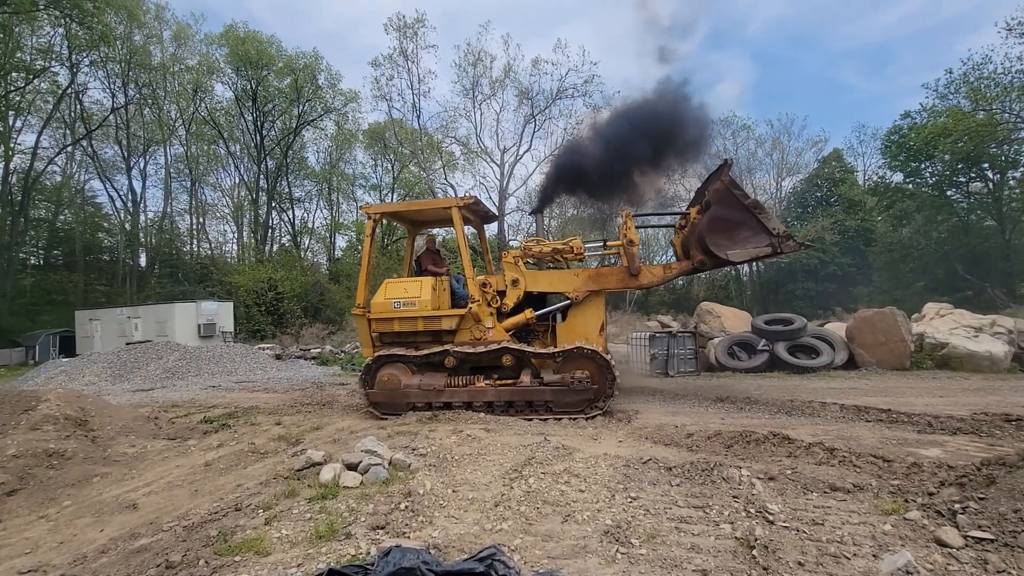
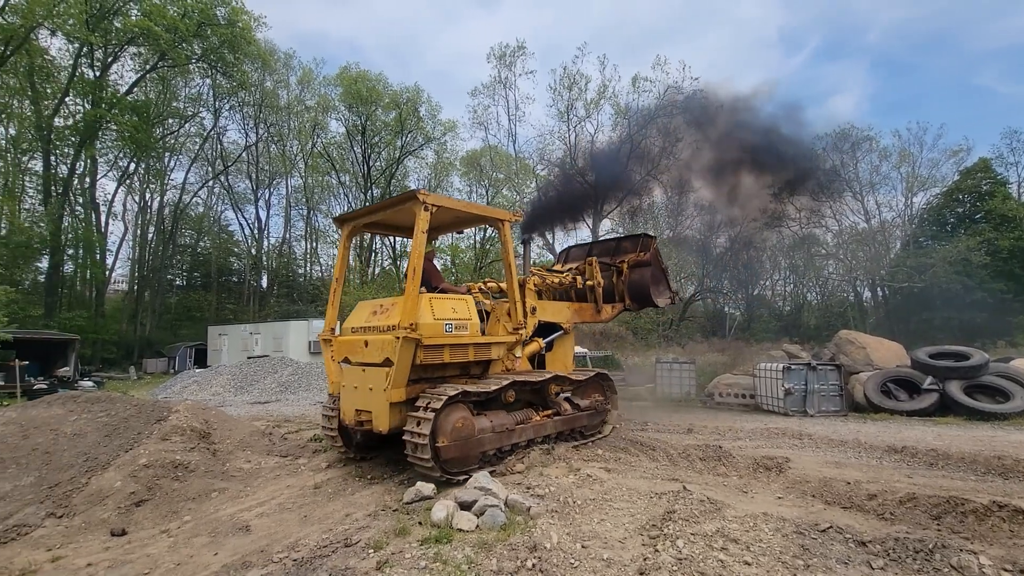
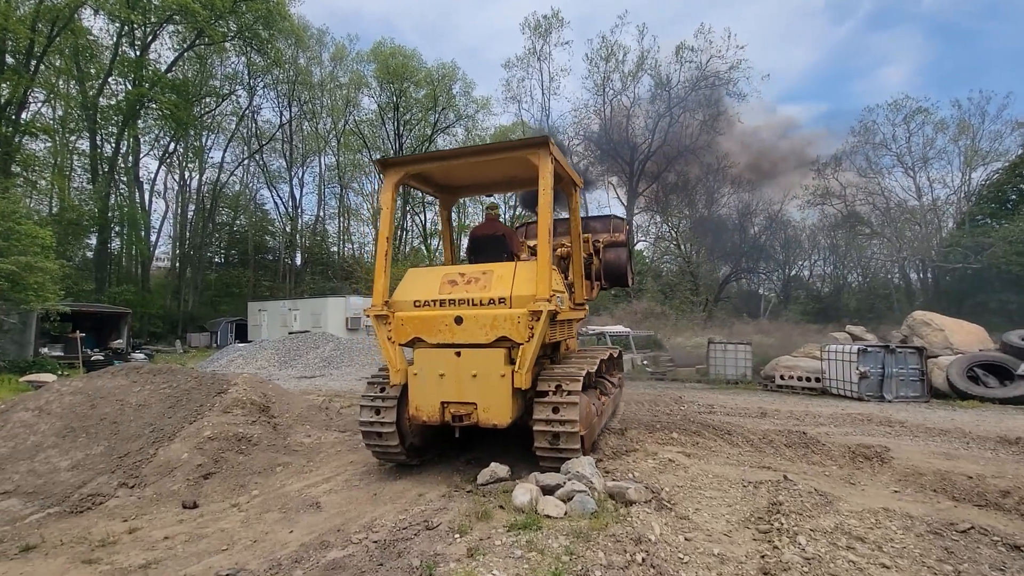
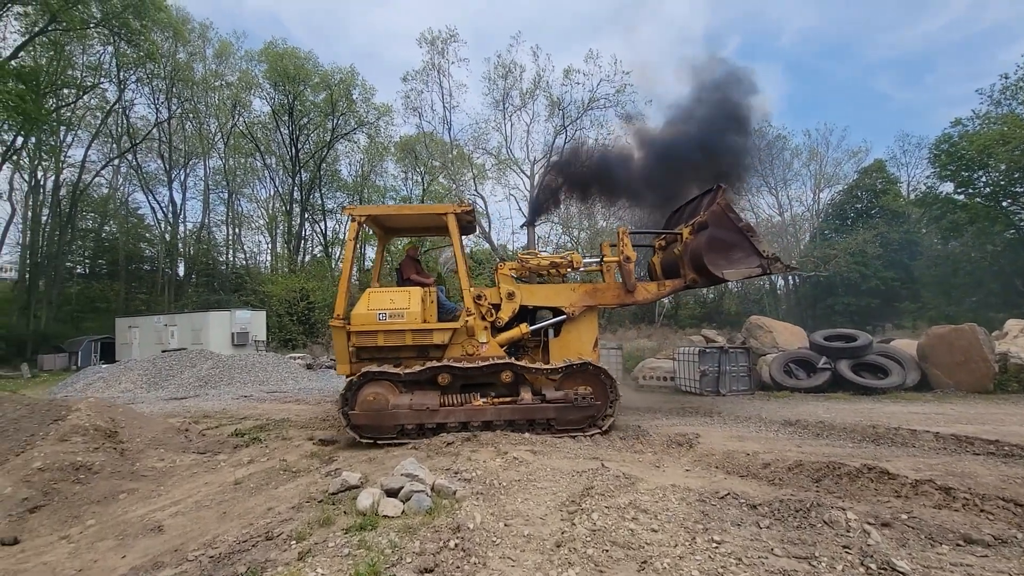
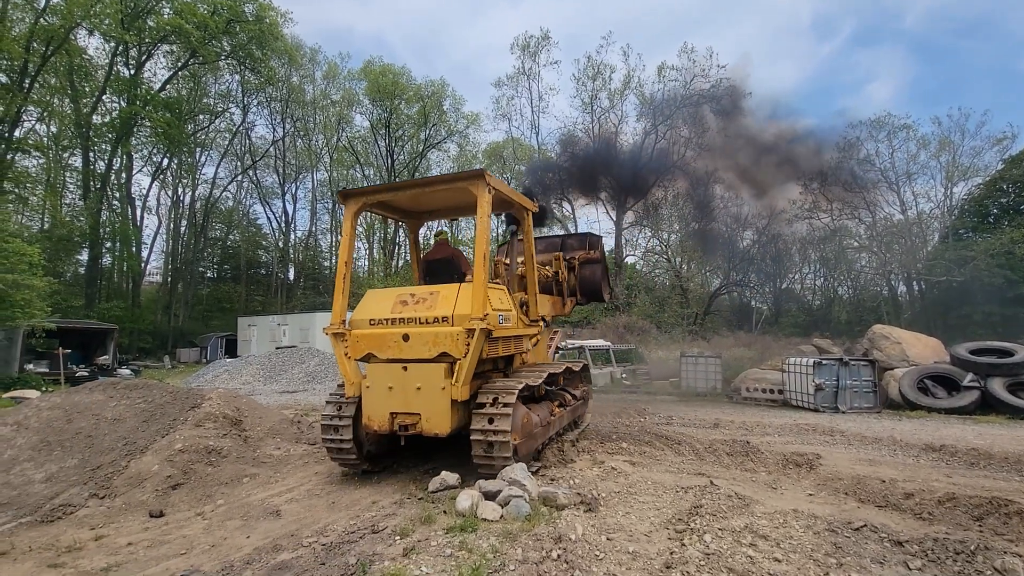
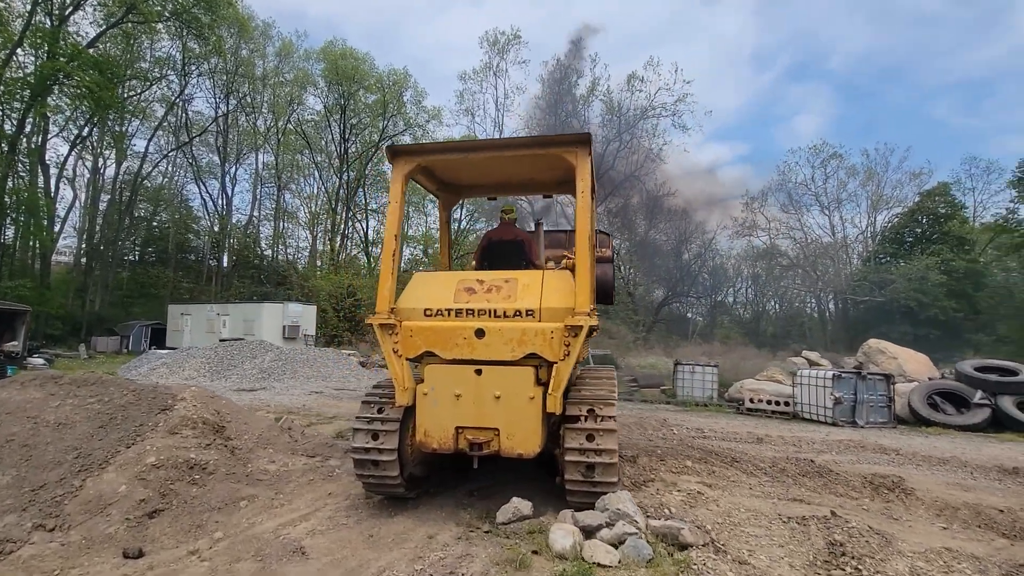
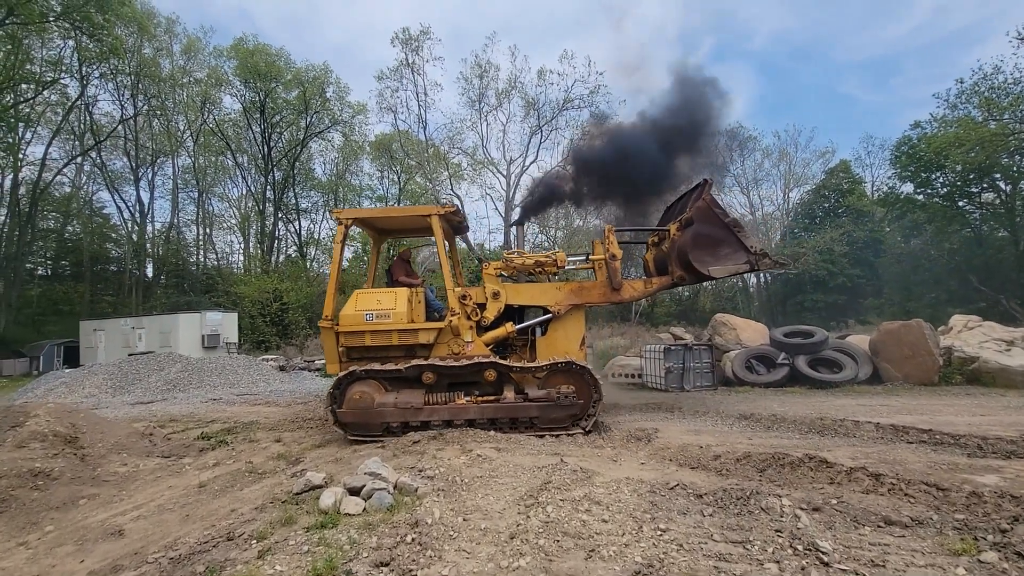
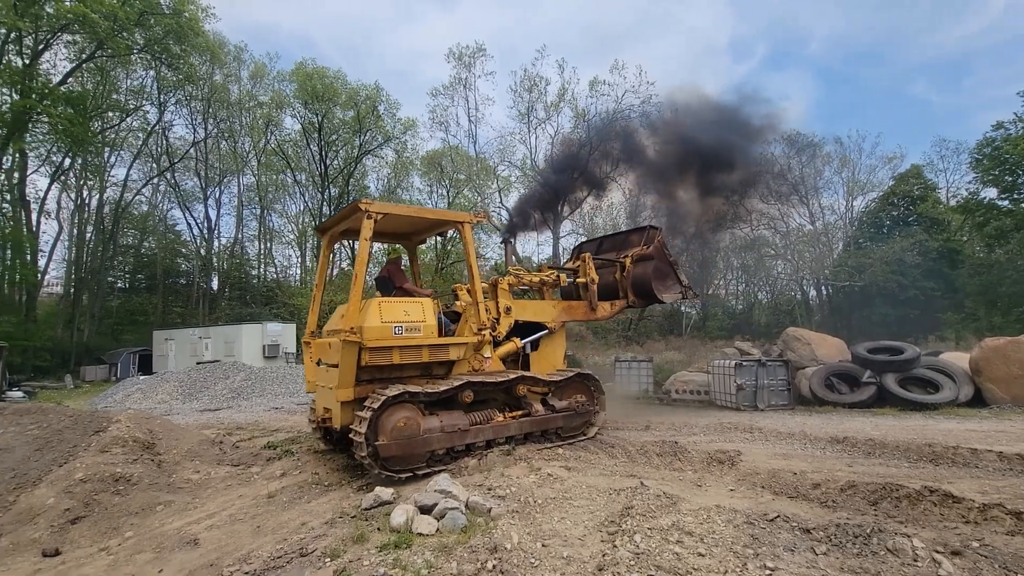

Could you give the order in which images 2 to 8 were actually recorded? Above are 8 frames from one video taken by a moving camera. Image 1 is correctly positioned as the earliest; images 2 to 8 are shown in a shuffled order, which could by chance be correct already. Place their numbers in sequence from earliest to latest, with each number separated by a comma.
7, 4, 8, 2, 5, 3, 6
